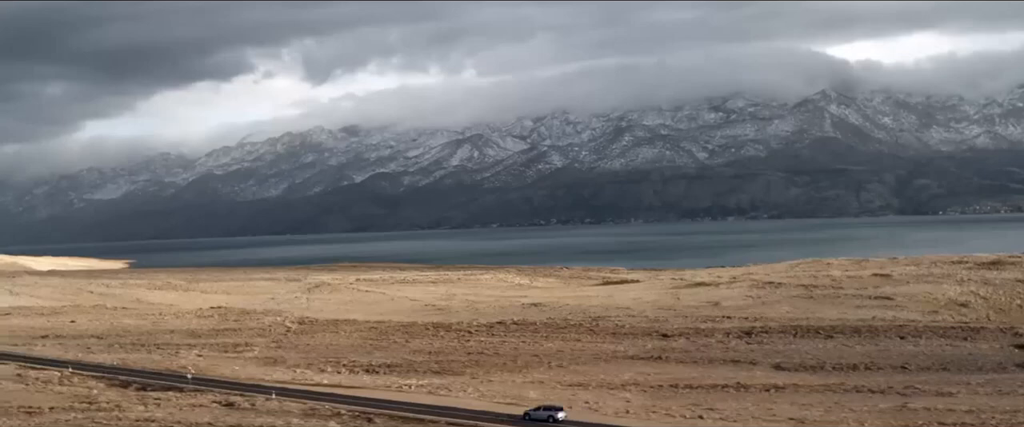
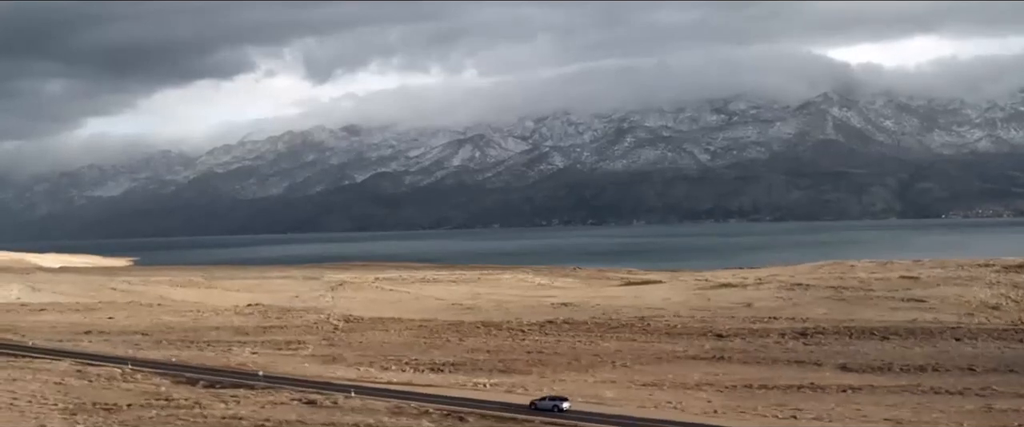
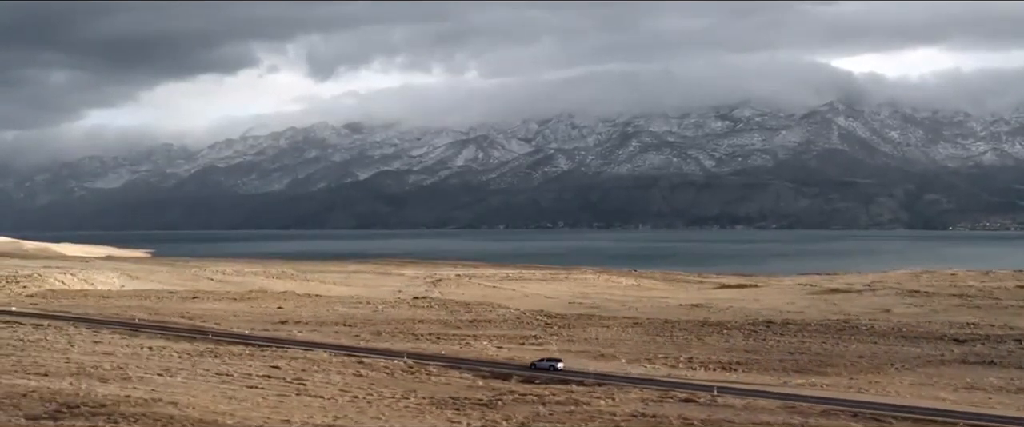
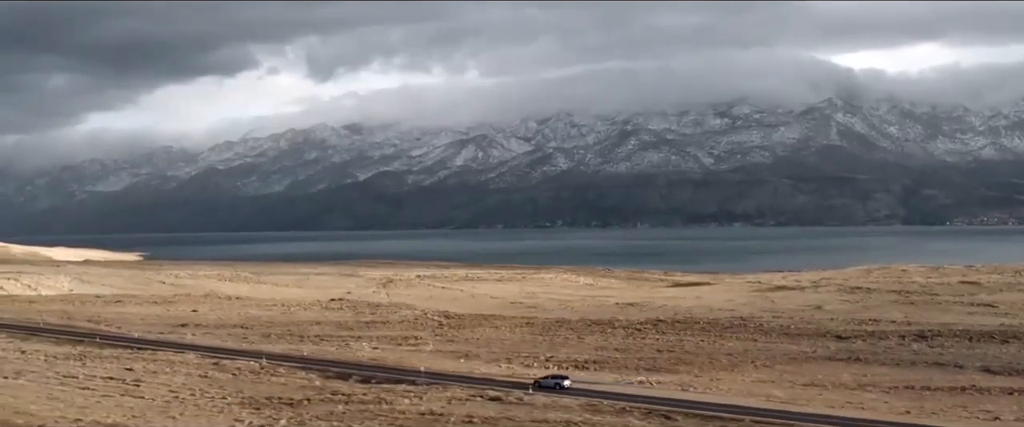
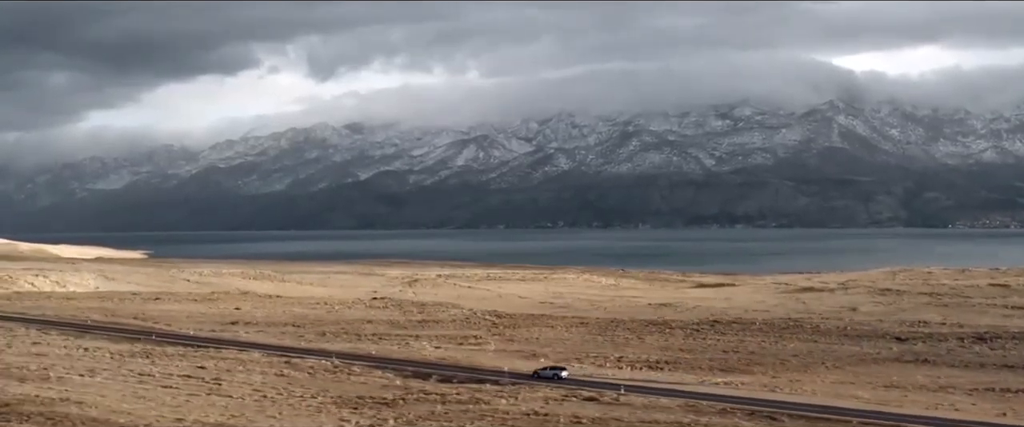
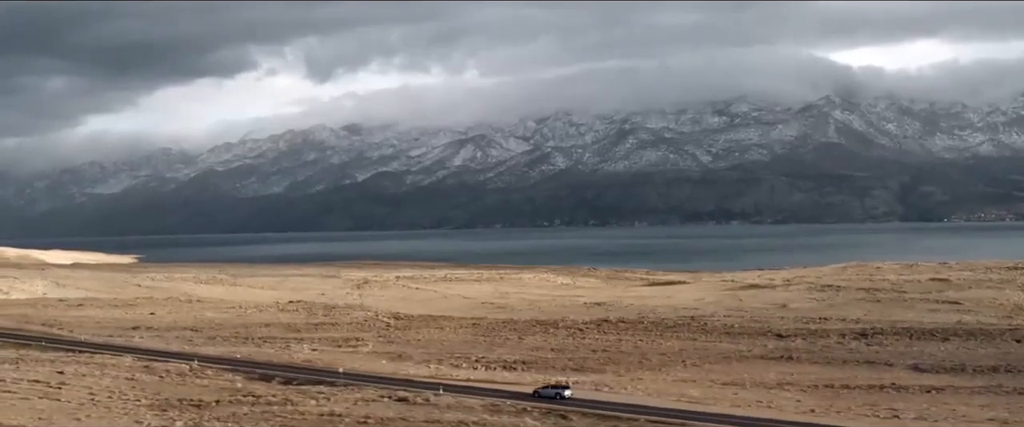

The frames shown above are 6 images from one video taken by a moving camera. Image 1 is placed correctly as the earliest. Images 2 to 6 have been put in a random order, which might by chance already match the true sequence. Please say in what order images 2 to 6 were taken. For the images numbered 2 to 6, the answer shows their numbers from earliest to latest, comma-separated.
2, 6, 4, 5, 3
